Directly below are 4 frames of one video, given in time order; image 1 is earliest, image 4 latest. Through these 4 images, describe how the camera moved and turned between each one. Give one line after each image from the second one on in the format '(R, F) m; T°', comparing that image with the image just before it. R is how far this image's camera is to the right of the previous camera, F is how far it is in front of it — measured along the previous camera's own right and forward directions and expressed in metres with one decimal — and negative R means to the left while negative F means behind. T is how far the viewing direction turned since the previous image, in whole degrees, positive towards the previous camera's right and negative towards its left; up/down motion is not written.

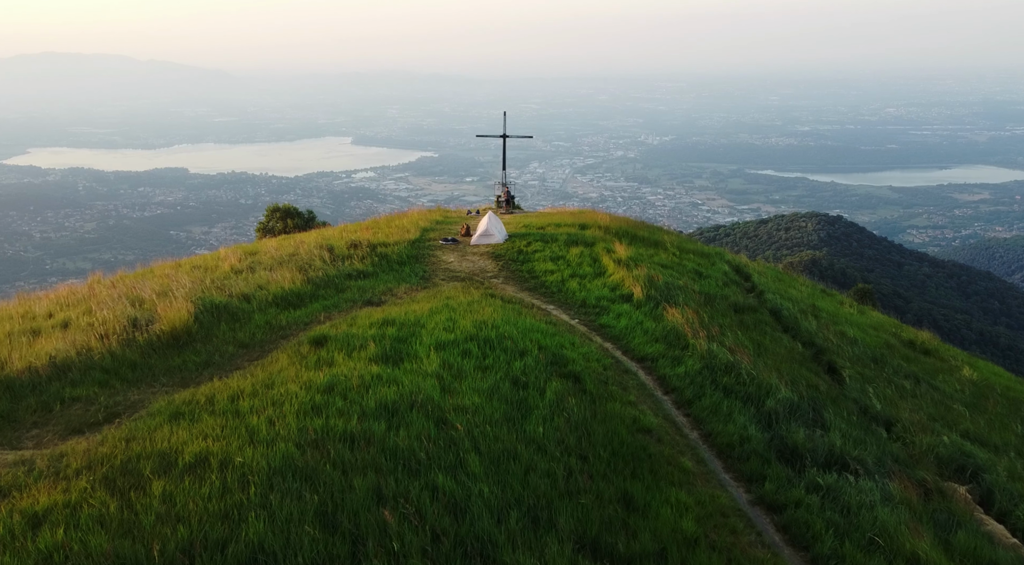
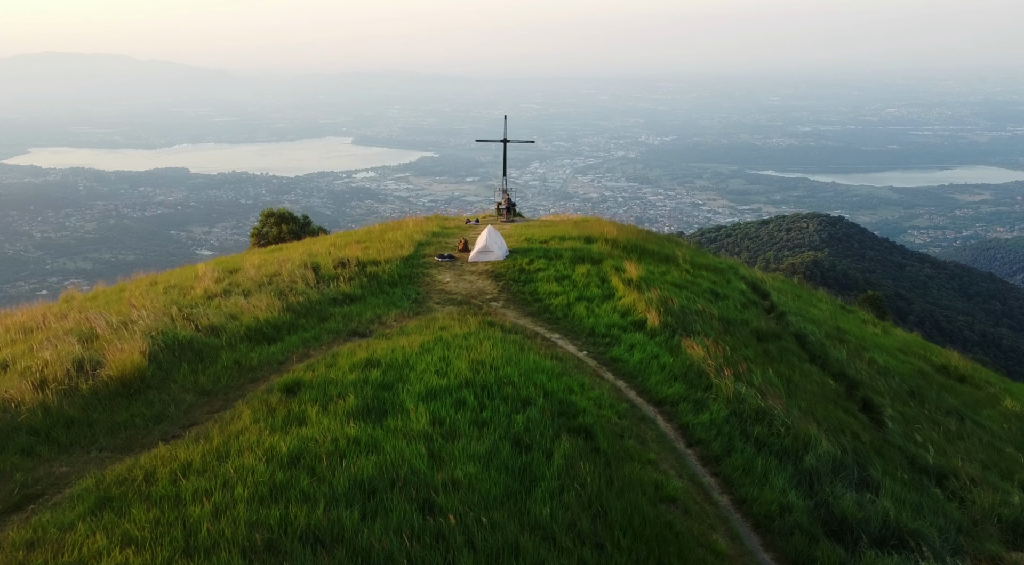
(0.0, +0.9) m; 0°
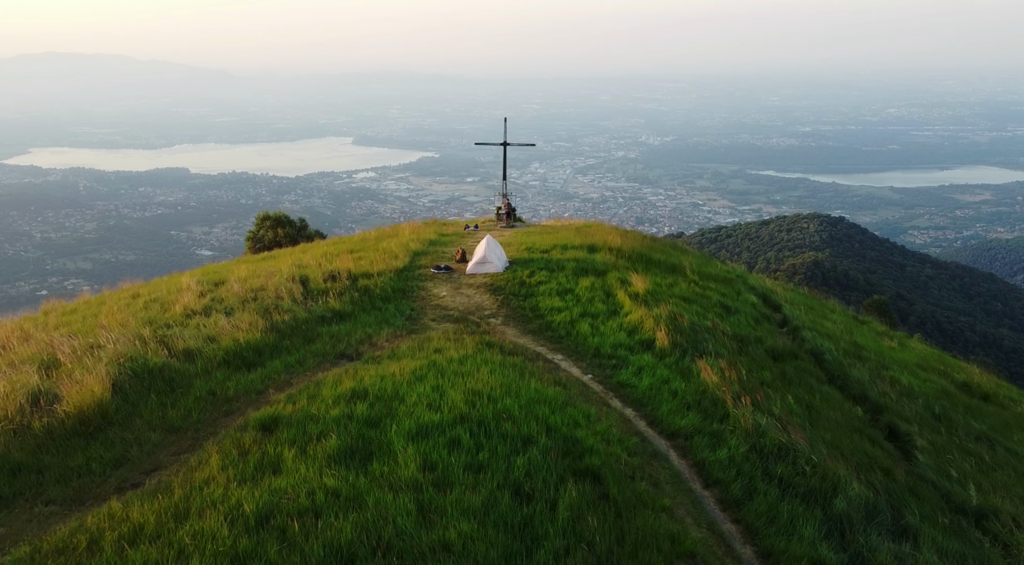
(0.0, +0.6) m; 0°
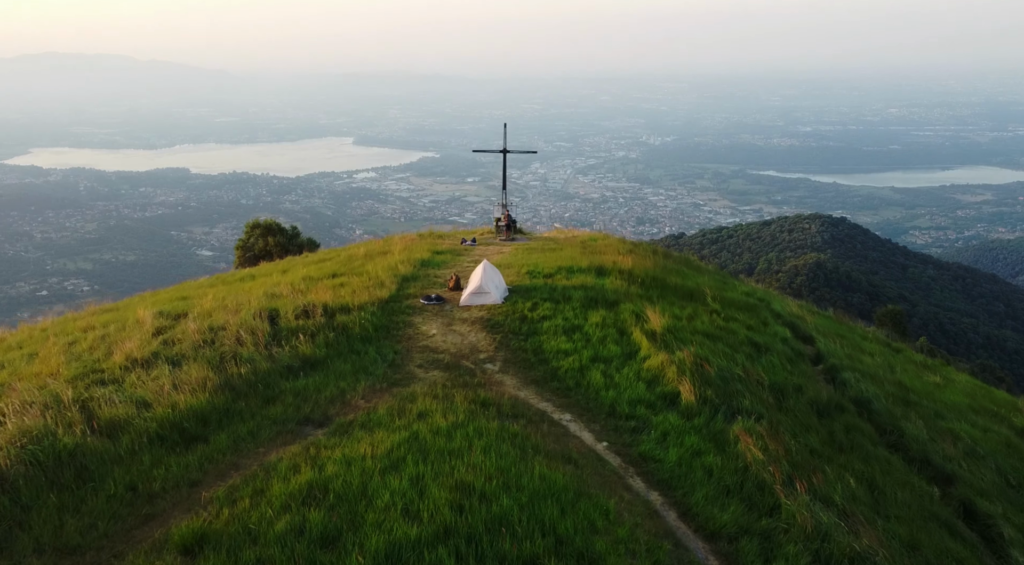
(0.0, +1.3) m; 0°
